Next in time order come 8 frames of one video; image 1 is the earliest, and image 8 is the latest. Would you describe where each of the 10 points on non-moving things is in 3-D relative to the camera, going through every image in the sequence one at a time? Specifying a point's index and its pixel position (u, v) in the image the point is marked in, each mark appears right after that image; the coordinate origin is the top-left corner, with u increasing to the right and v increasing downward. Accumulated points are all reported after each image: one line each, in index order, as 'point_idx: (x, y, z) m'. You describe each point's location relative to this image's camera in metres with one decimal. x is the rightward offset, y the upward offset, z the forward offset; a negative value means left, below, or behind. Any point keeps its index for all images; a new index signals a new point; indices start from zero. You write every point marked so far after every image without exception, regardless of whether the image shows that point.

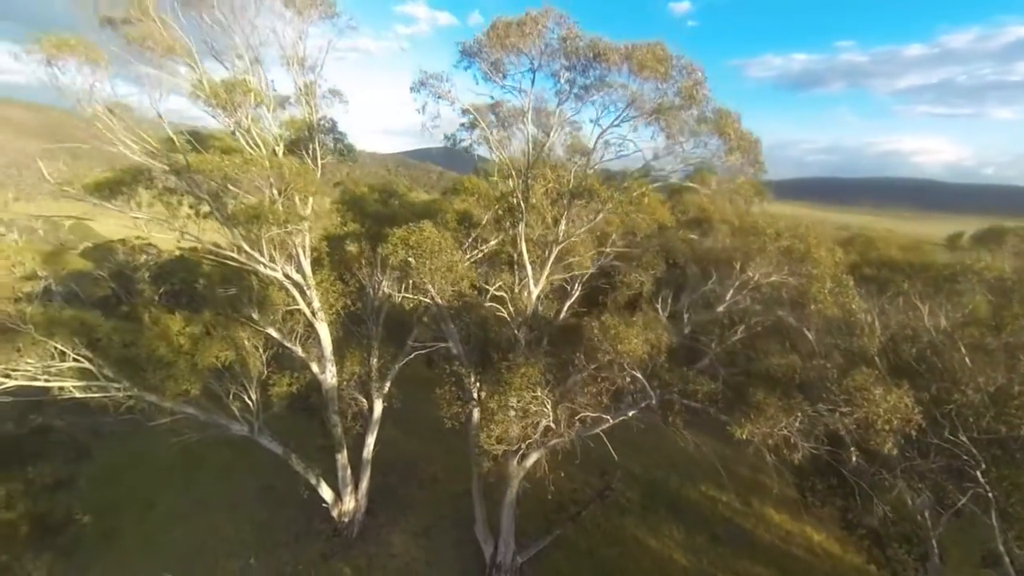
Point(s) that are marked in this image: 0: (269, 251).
0: (-8.5, +1.0, +15.2) m
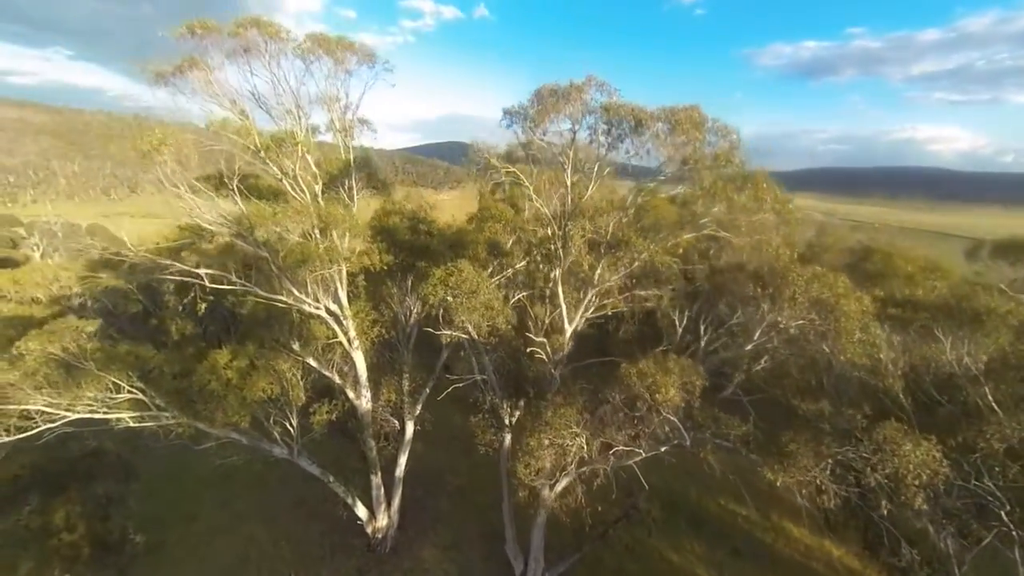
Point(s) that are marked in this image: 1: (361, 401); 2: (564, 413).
0: (-7.4, -0.3, +15.9) m
1: (-6.2, -4.5, +17.7) m
2: (+1.7, -4.0, +13.4) m
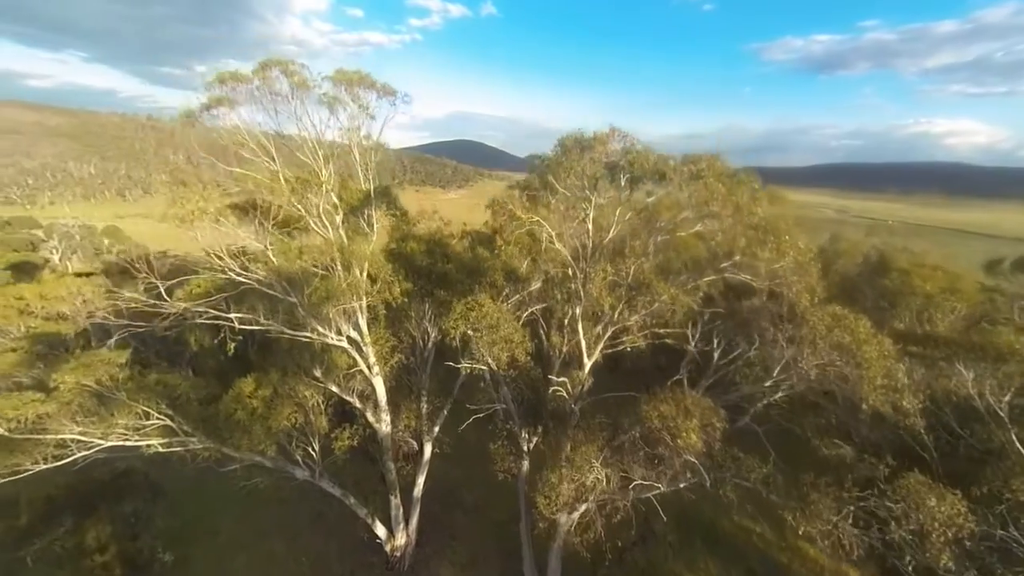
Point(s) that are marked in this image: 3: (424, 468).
0: (-6.7, -1.4, +16.3) m
1: (-5.5, -5.7, +18.0) m
2: (+2.3, -5.1, +13.6) m
3: (-4.0, -8.2, +19.6) m
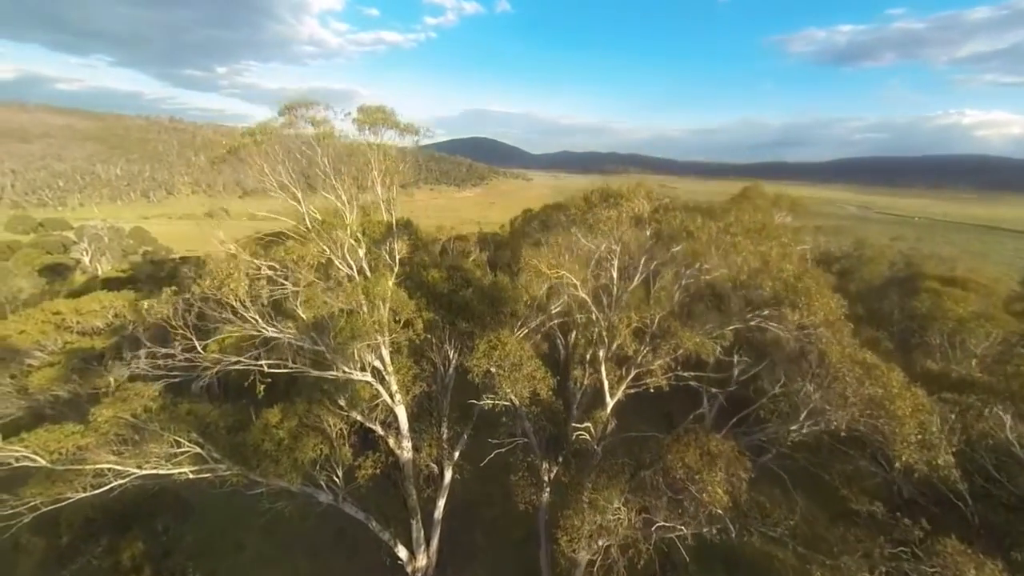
0: (-5.9, -2.7, +16.5) m
1: (-4.6, -7.0, +18.3) m
2: (+3.0, -6.4, +13.6) m
3: (-3.1, -9.5, +19.8) m
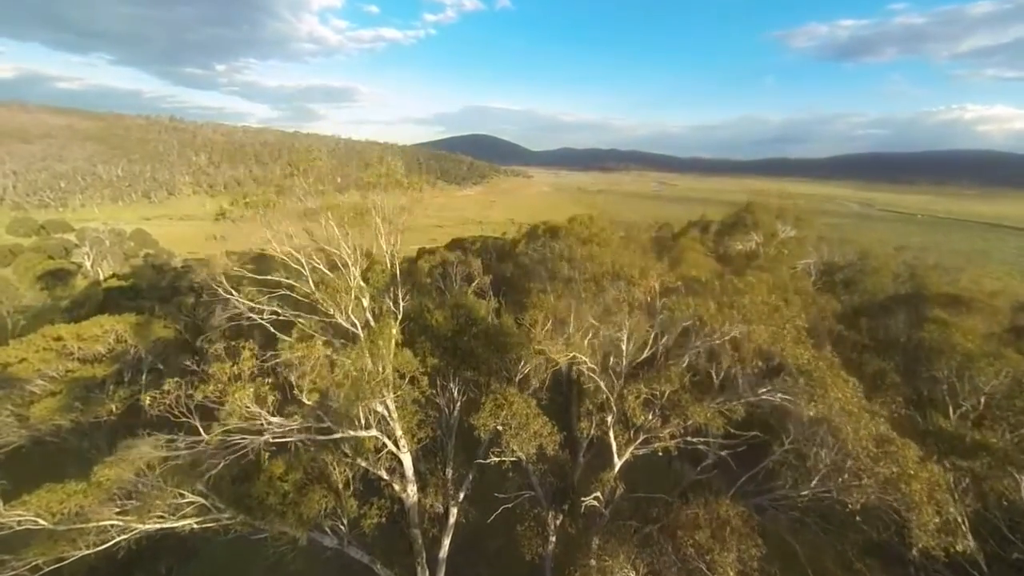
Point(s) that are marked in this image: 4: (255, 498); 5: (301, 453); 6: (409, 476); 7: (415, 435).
0: (-5.6, -4.7, +16.3) m
1: (-4.4, -9.0, +18.1) m
2: (+3.3, -8.4, +13.4) m
3: (-2.8, -11.4, +19.7) m
4: (-10.1, -8.2, +16.9) m
5: (-8.7, -6.8, +17.8) m
6: (-4.4, -8.0, +18.0) m
7: (-4.2, -6.3, +18.2) m
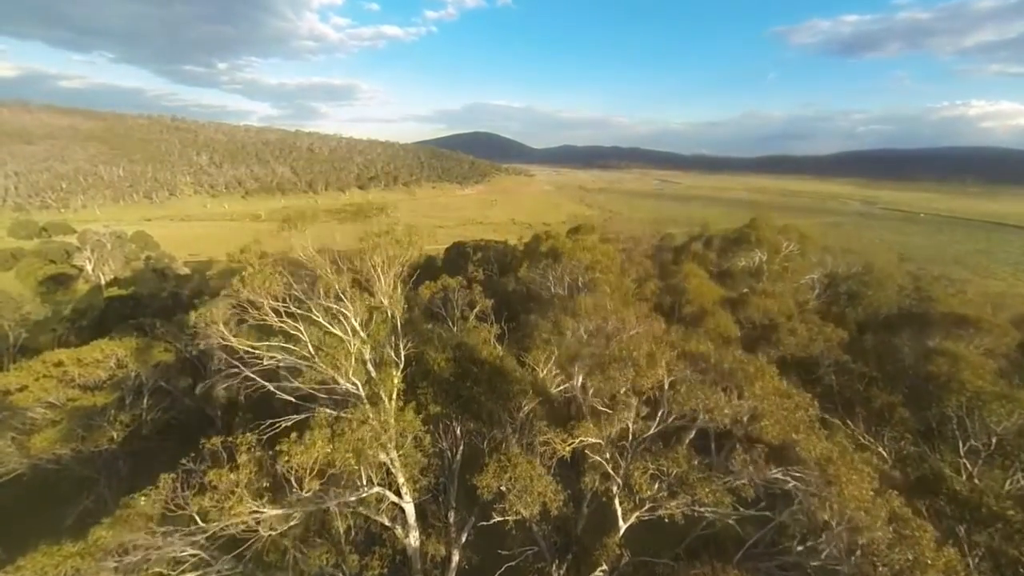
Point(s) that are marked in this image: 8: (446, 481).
0: (-5.5, -6.8, +16.1) m
1: (-4.2, -11.0, +17.9) m
2: (+3.4, -10.4, +13.2) m
3: (-2.7, -13.4, +19.5) m
4: (-10.0, -10.2, +16.7) m
5: (-8.6, -8.8, +17.6) m
6: (-4.2, -10.1, +17.8) m
7: (-4.0, -8.3, +18.0) m
8: (-3.0, -9.0, +19.7) m
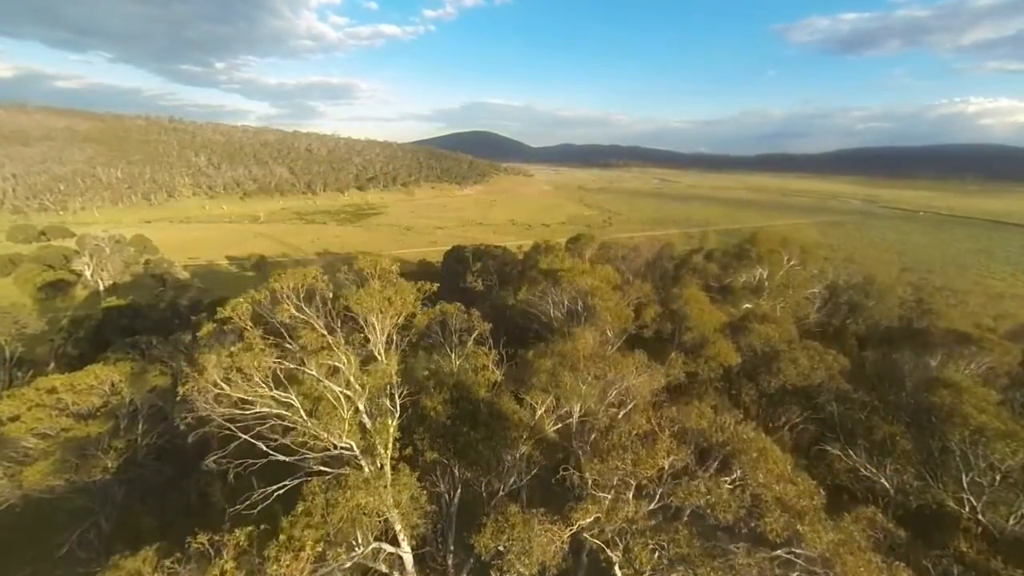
0: (-5.6, -8.7, +15.8) m
1: (-4.3, -12.9, +17.6) m
2: (+3.3, -12.3, +12.8) m
3: (-2.7, -15.3, +19.2) m
4: (-10.1, -12.2, +16.4) m
5: (-8.7, -10.8, +17.3) m
6: (-4.3, -12.0, +17.5) m
7: (-4.1, -10.2, +17.6) m
8: (-3.1, -10.9, +19.4) m
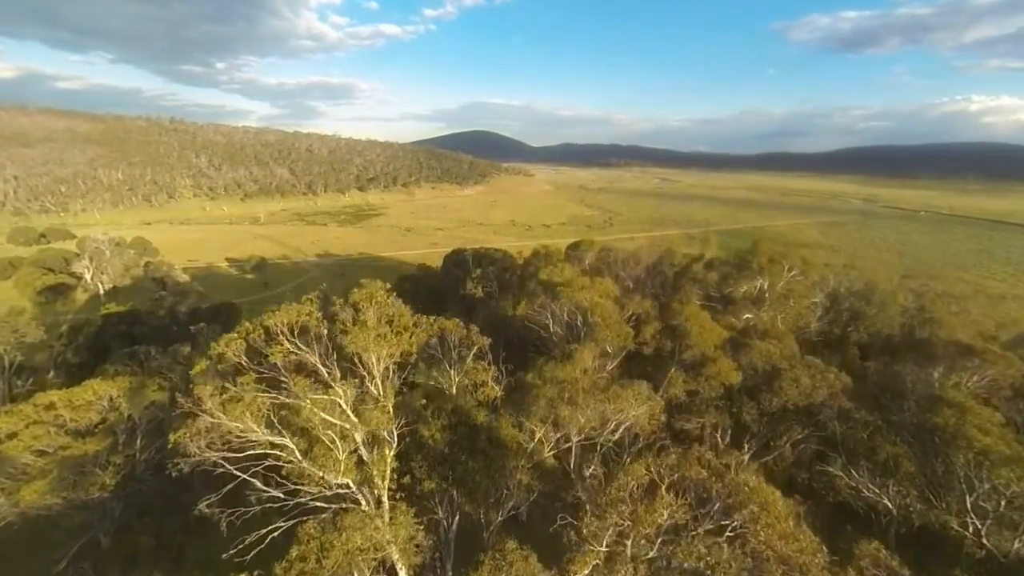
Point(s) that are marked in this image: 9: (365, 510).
0: (-5.7, -9.9, +15.6) m
1: (-4.4, -14.1, +17.4) m
2: (+3.2, -13.5, +12.6) m
3: (-2.8, -16.5, +19.0) m
4: (-10.1, -13.3, +16.2) m
5: (-8.7, -11.9, +17.1) m
6: (-4.4, -13.1, +17.3) m
7: (-4.2, -11.4, +17.5) m
8: (-3.1, -12.1, +19.2) m
9: (-5.3, -6.8, +15.2) m
